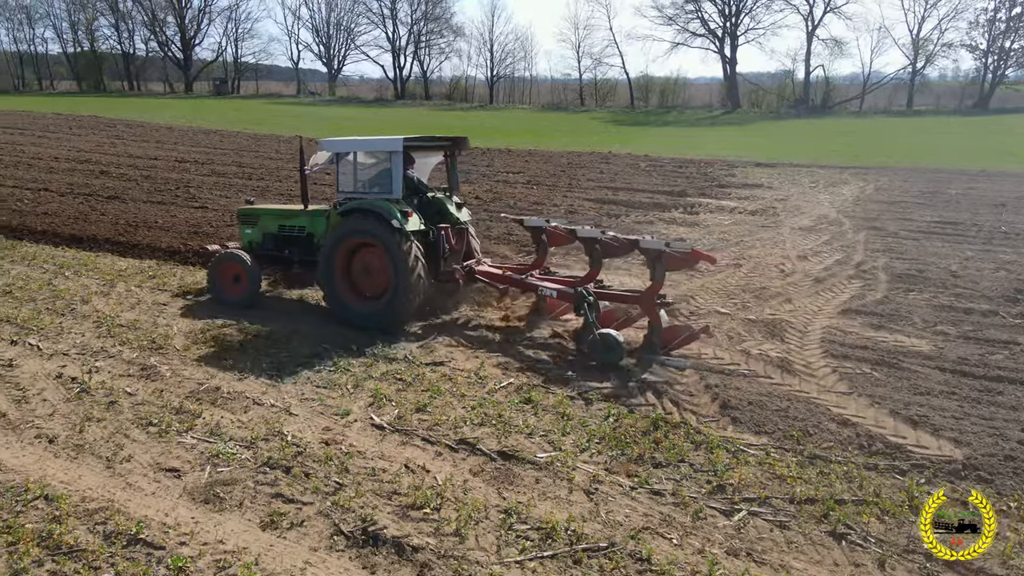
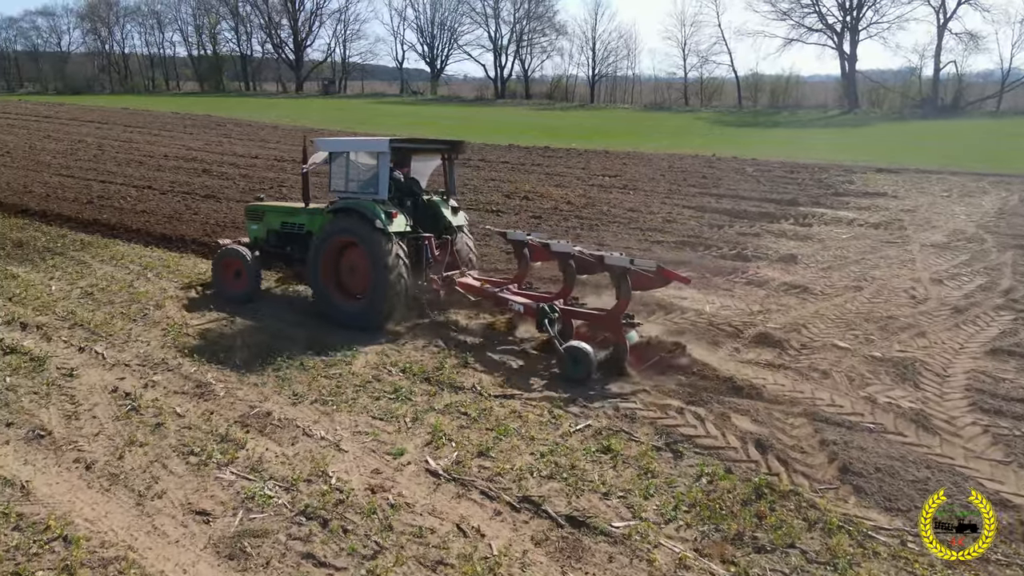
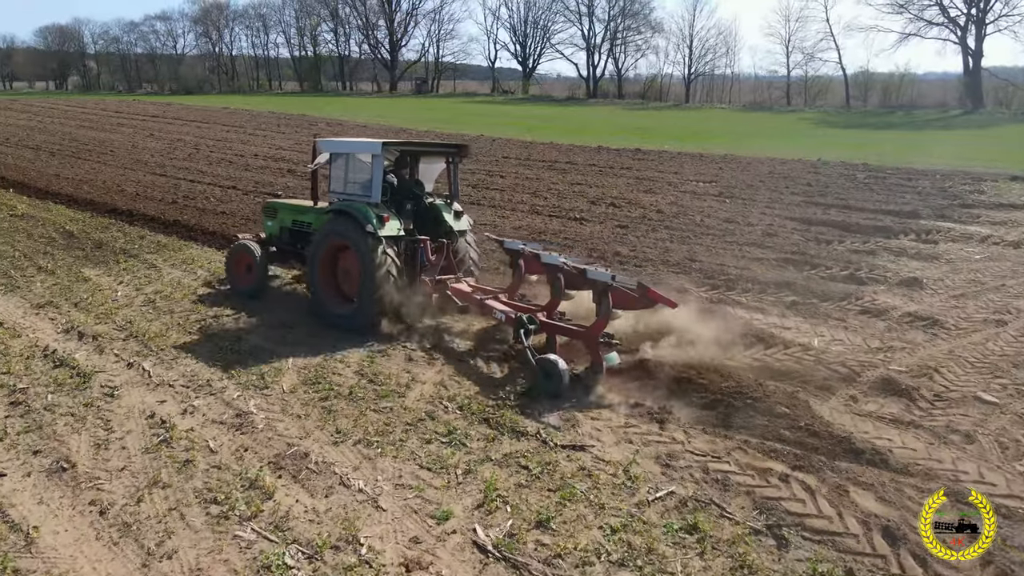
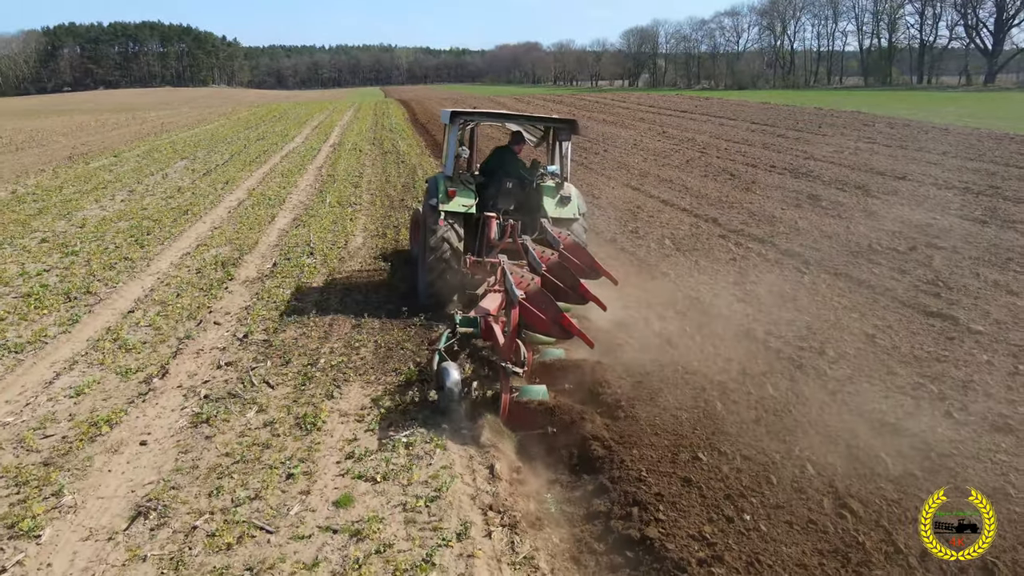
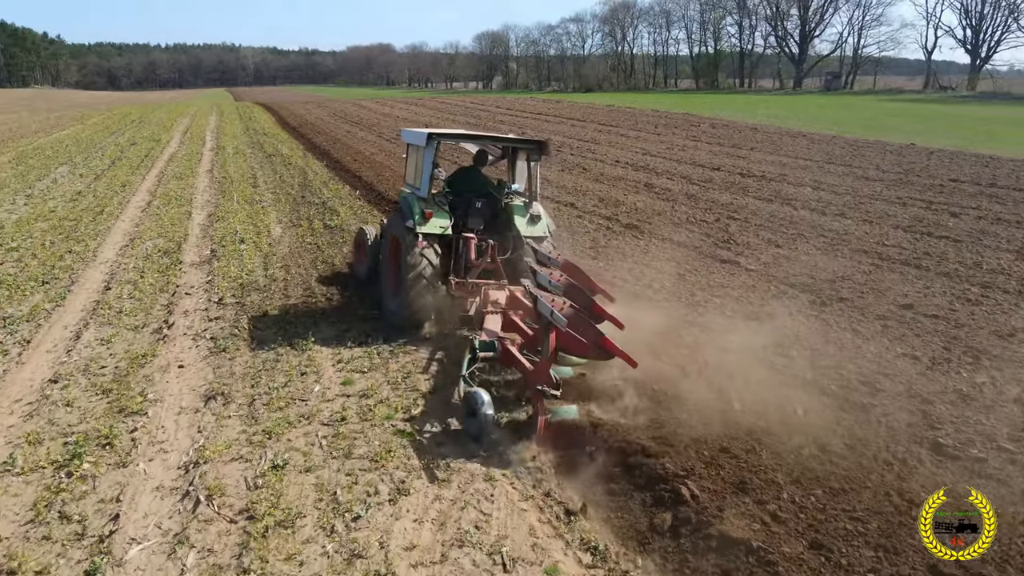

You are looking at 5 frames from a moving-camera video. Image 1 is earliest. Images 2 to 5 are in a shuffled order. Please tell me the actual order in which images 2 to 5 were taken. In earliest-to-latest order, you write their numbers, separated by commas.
2, 3, 5, 4
